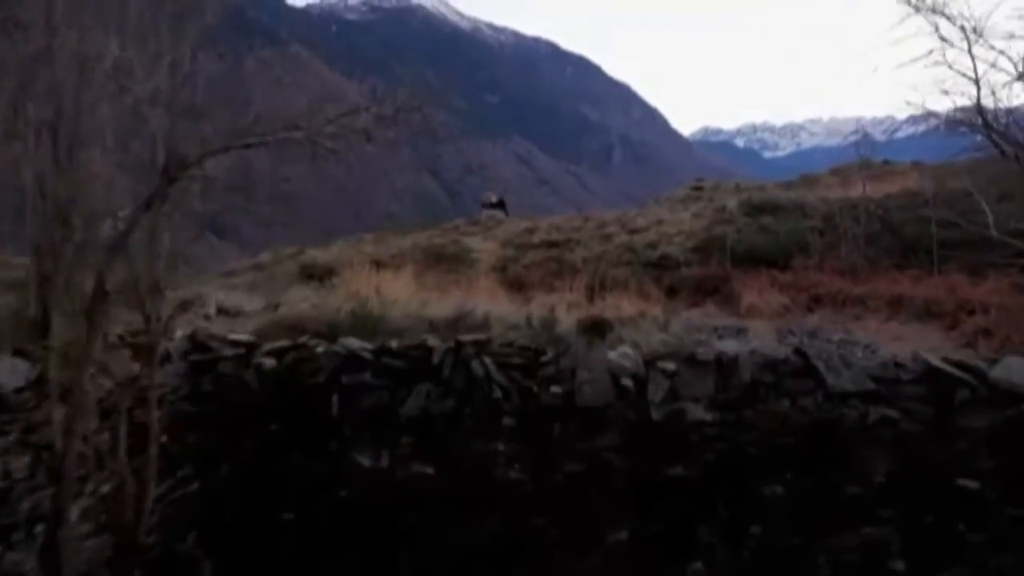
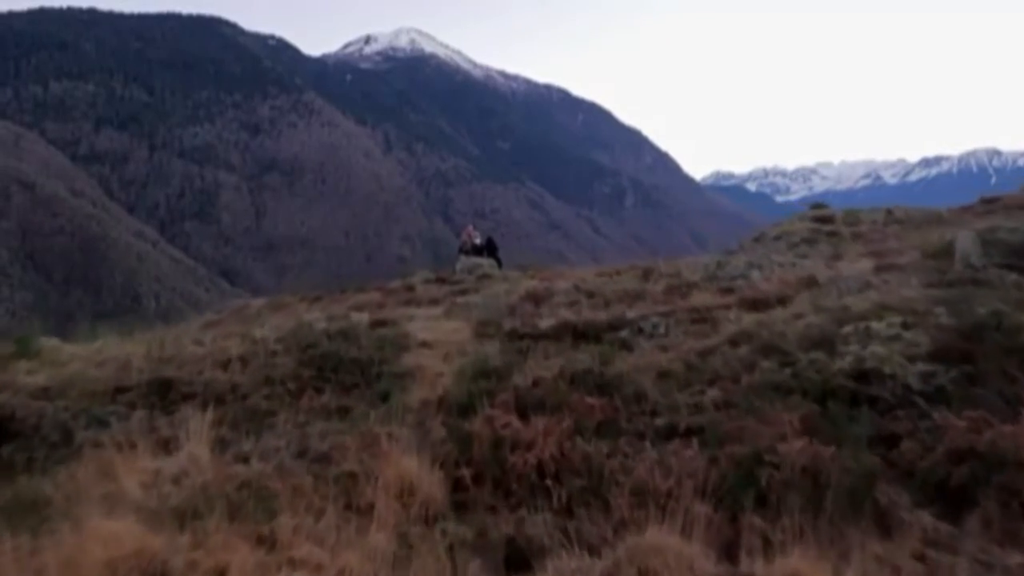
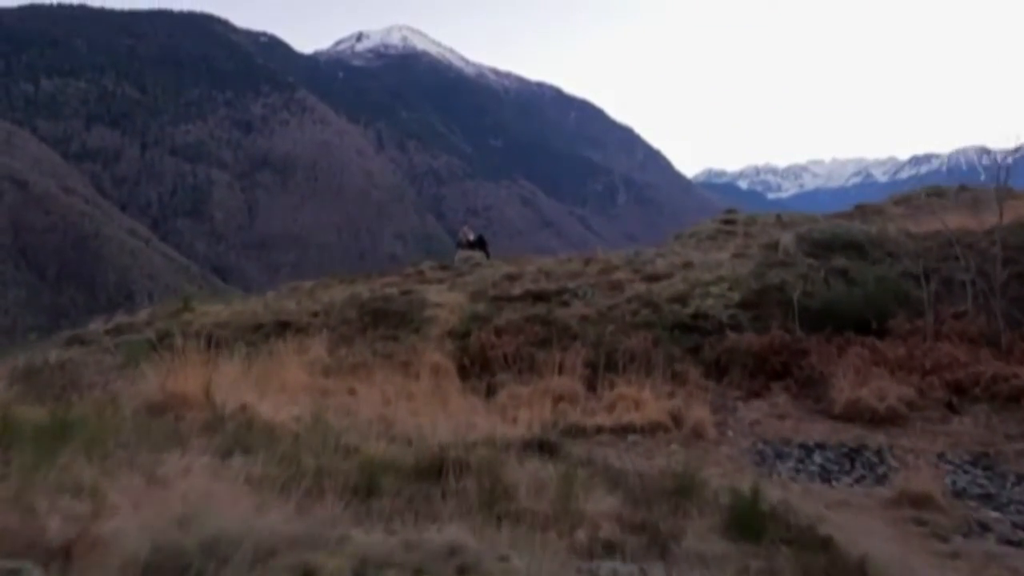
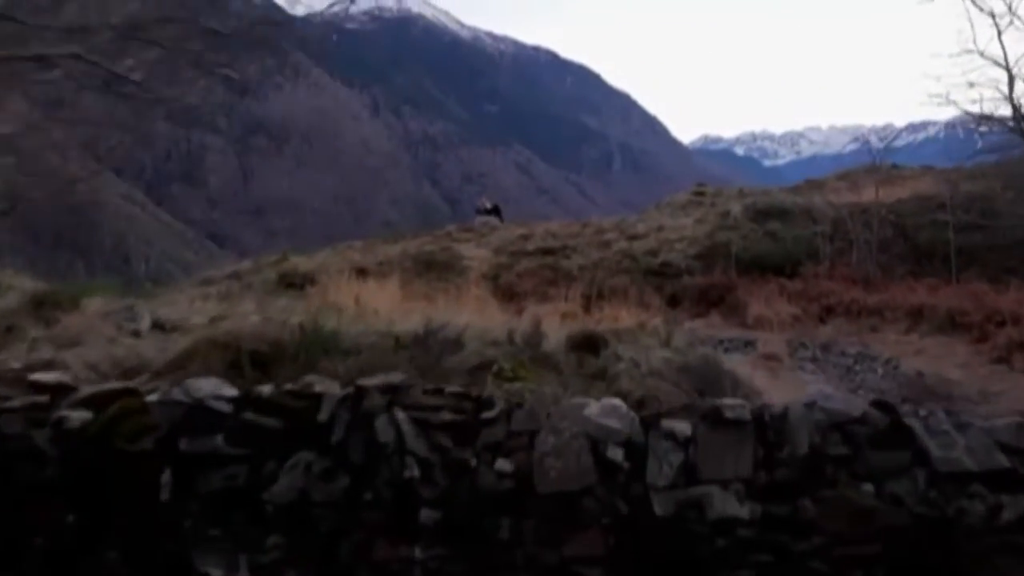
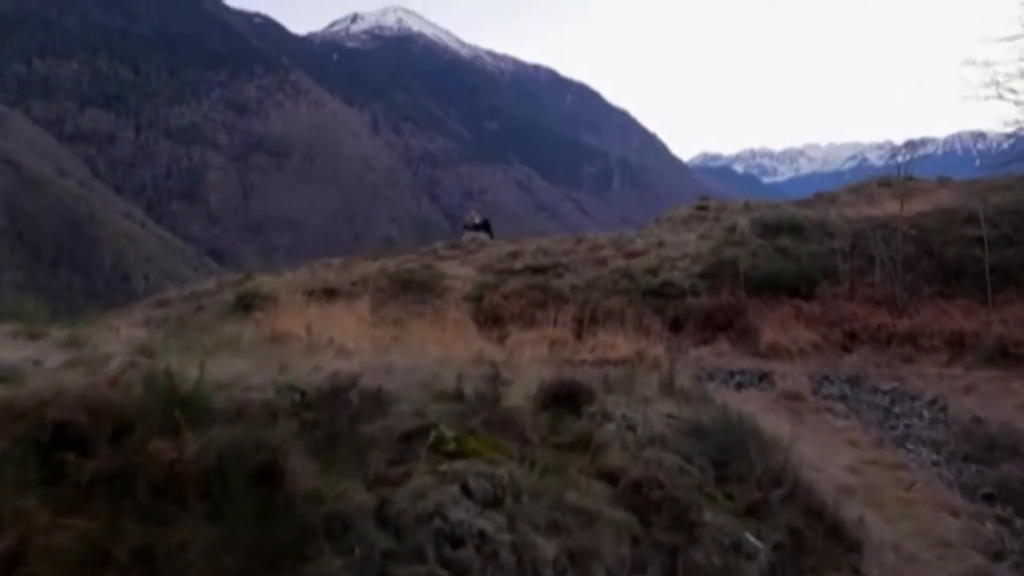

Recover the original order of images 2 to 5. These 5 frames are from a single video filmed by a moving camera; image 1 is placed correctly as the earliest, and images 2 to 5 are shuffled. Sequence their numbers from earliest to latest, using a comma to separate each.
4, 5, 3, 2
